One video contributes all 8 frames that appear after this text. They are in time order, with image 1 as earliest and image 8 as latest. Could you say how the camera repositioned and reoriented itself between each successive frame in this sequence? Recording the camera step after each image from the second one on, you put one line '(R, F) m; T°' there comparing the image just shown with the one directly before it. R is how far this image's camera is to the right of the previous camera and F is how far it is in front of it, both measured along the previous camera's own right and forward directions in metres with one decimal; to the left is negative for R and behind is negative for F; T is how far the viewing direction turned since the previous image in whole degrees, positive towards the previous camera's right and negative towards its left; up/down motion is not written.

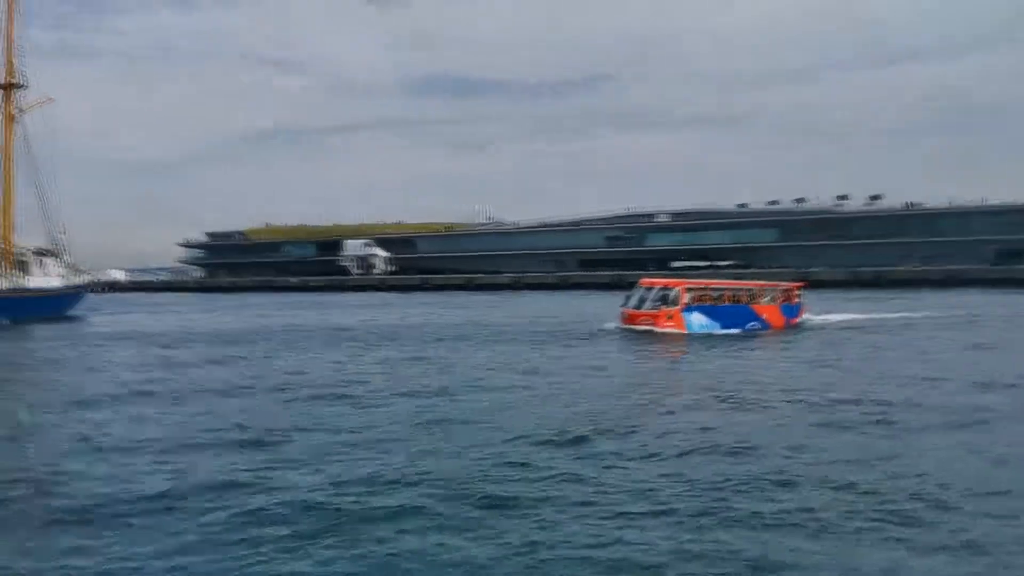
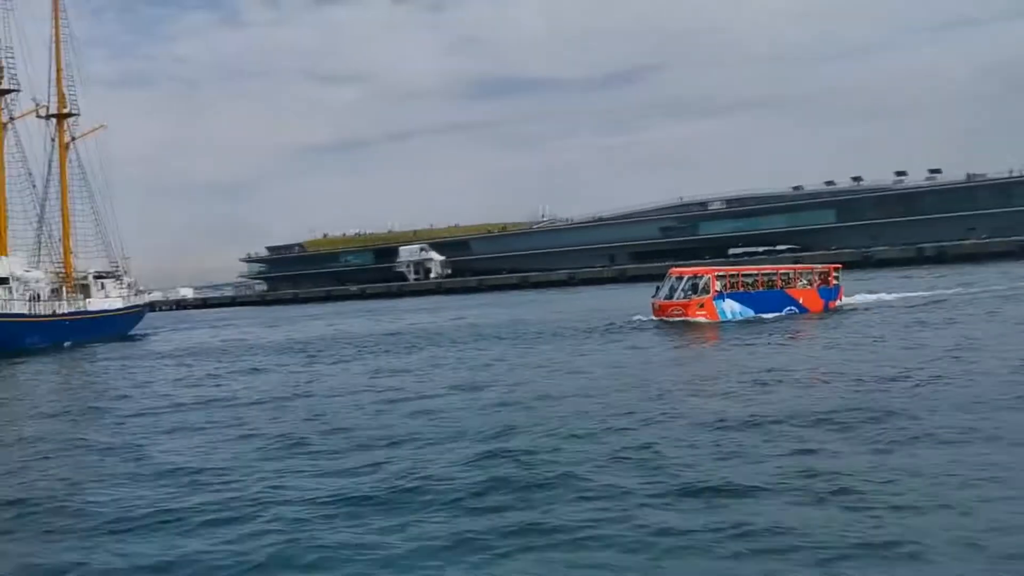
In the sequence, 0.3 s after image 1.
(0.0, +0.1) m; -3°
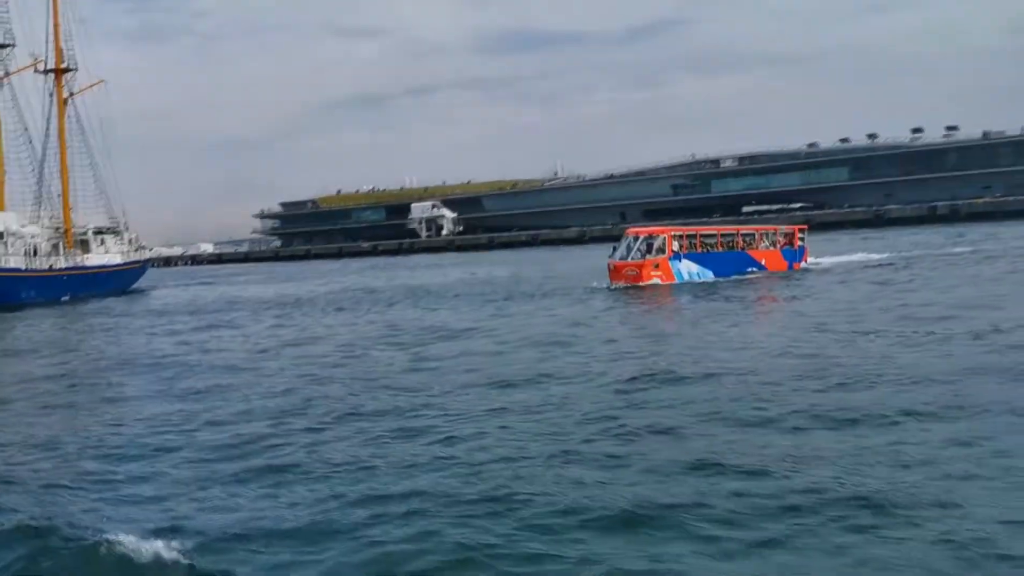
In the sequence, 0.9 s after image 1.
(+0.1, +0.3) m; -1°
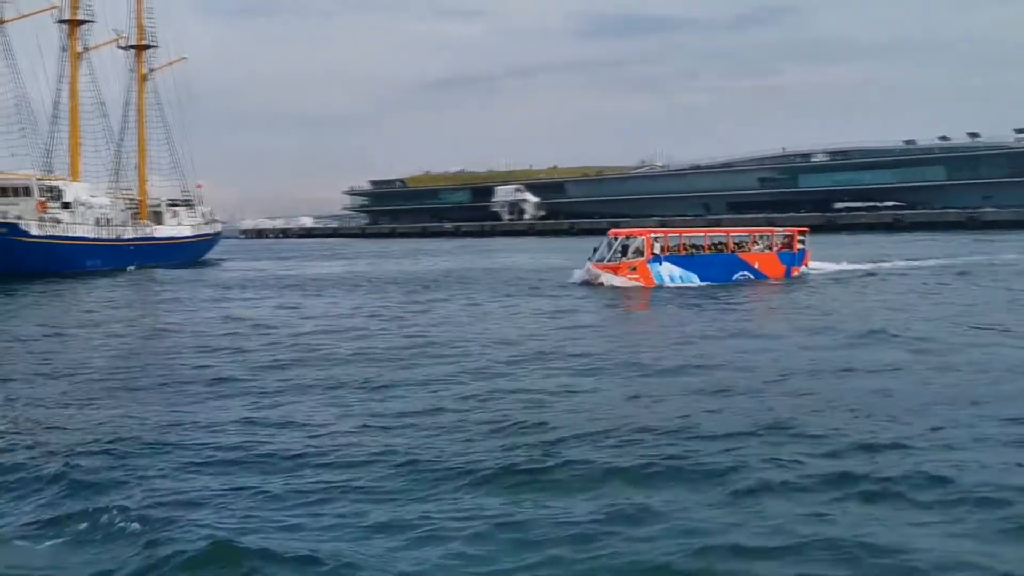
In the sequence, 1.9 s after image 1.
(+0.2, +0.5) m; -4°
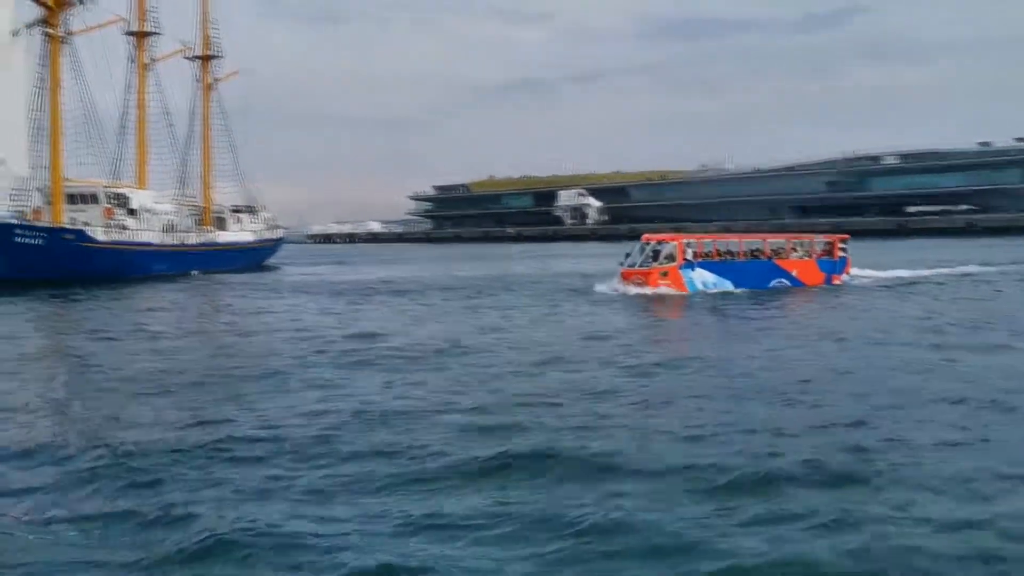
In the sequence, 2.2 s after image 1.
(0.0, +0.1) m; -3°
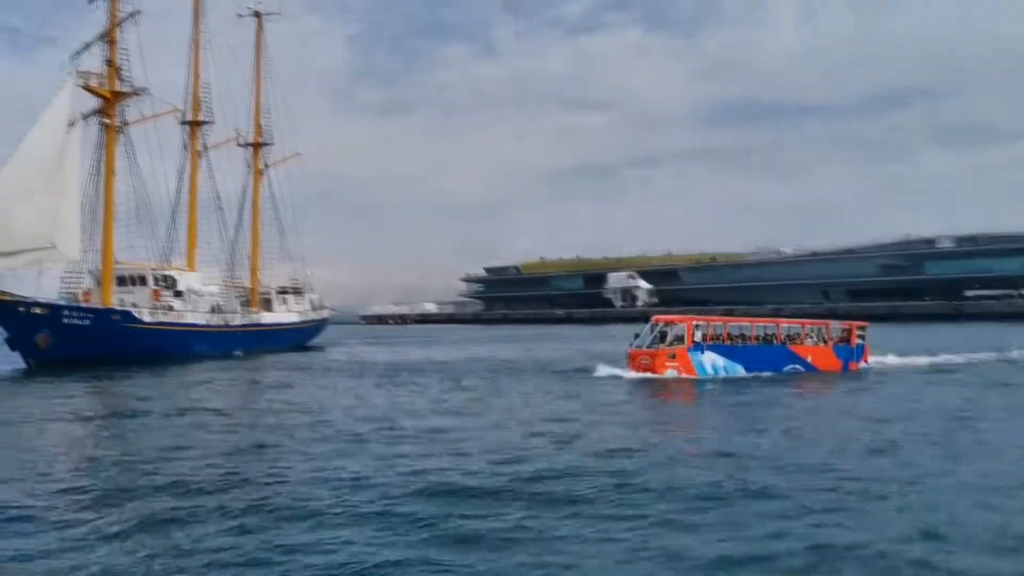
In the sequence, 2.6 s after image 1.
(-0.1, +0.2) m; -2°
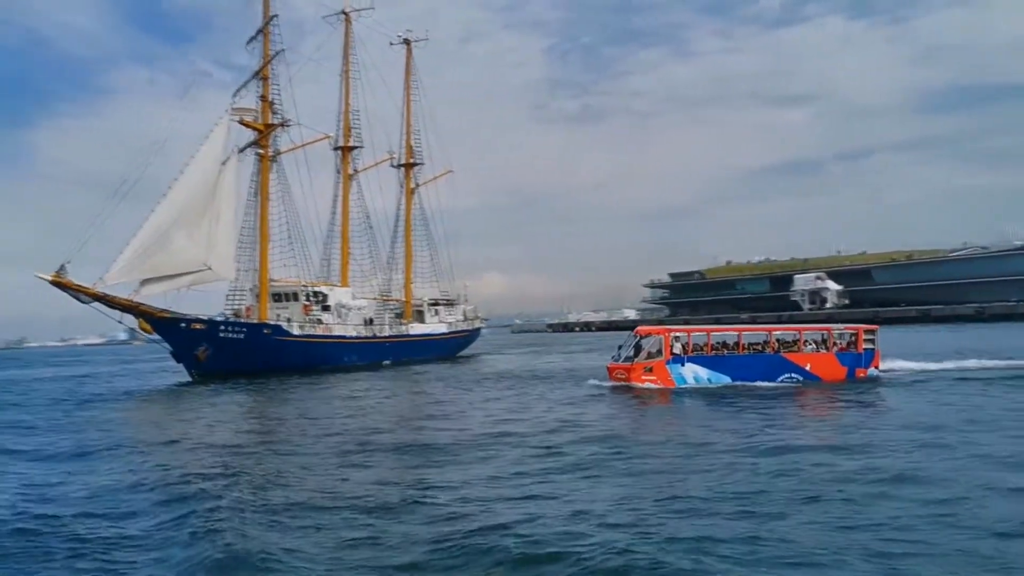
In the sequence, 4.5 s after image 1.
(-0.2, +0.9) m; -8°
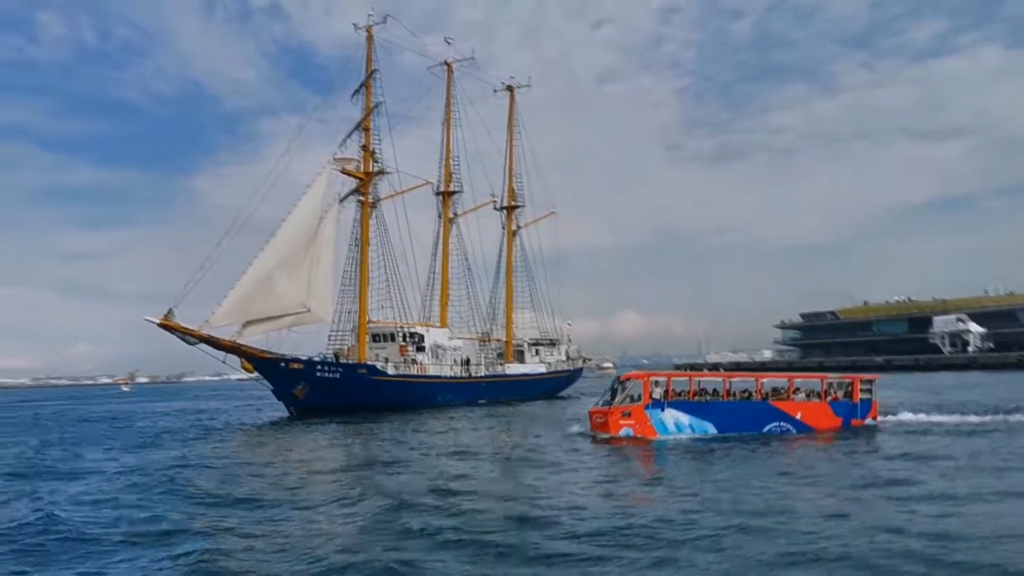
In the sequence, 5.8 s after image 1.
(-0.1, +0.7) m; -5°
